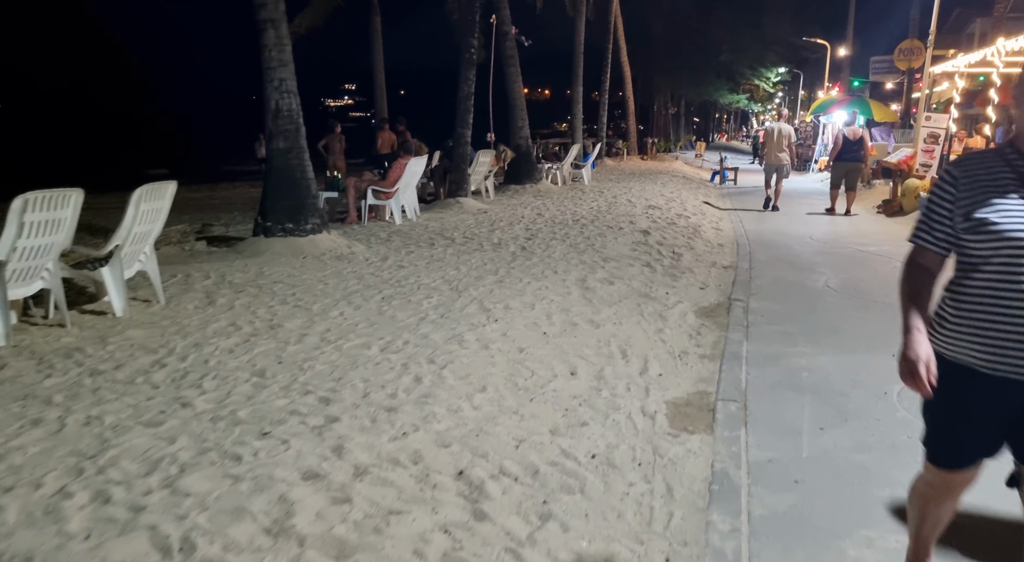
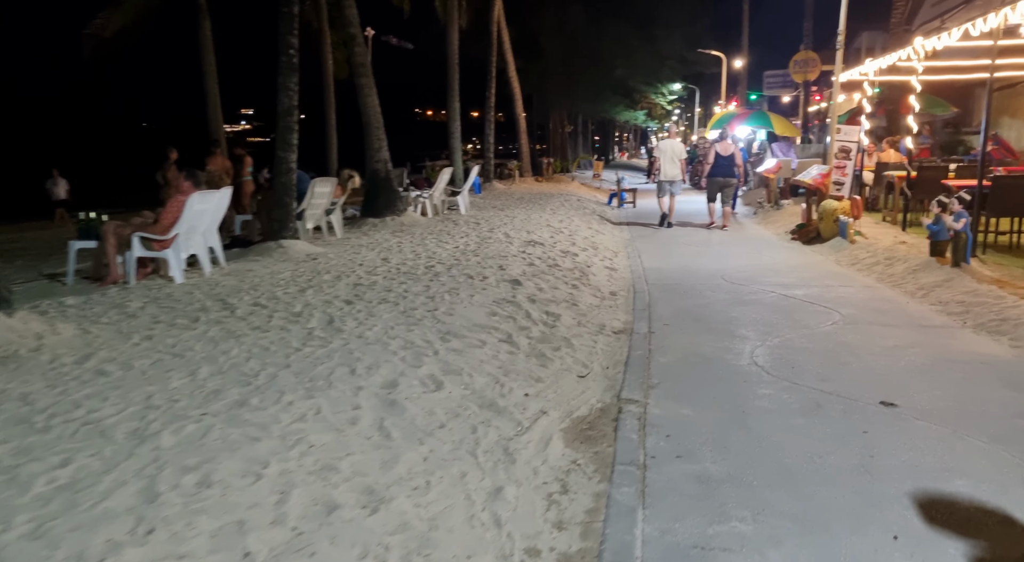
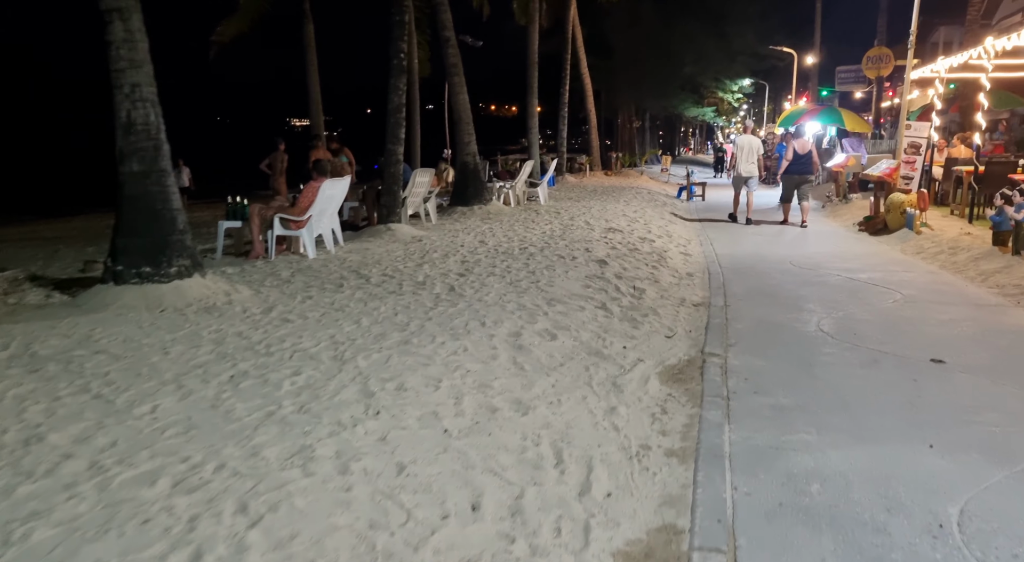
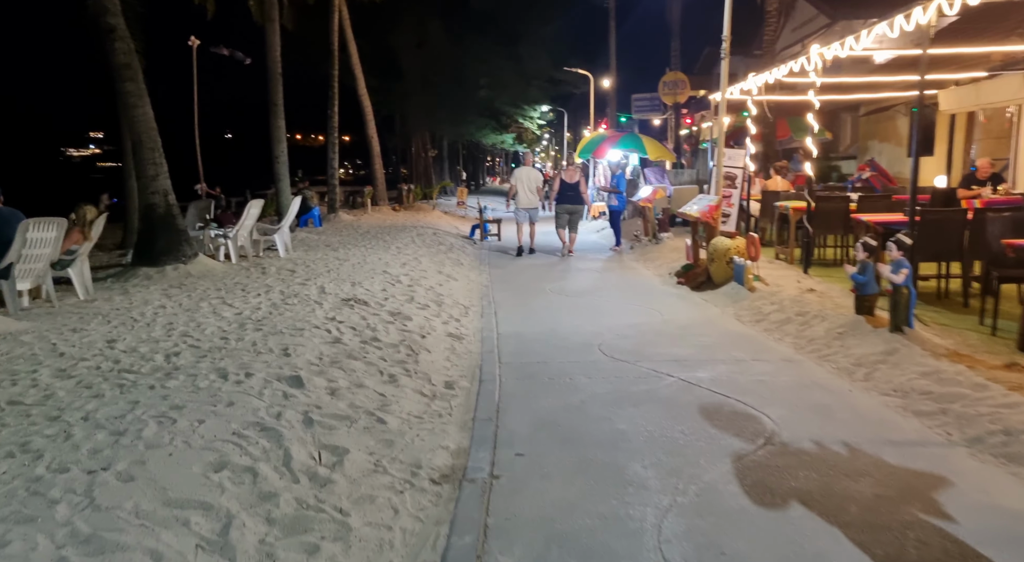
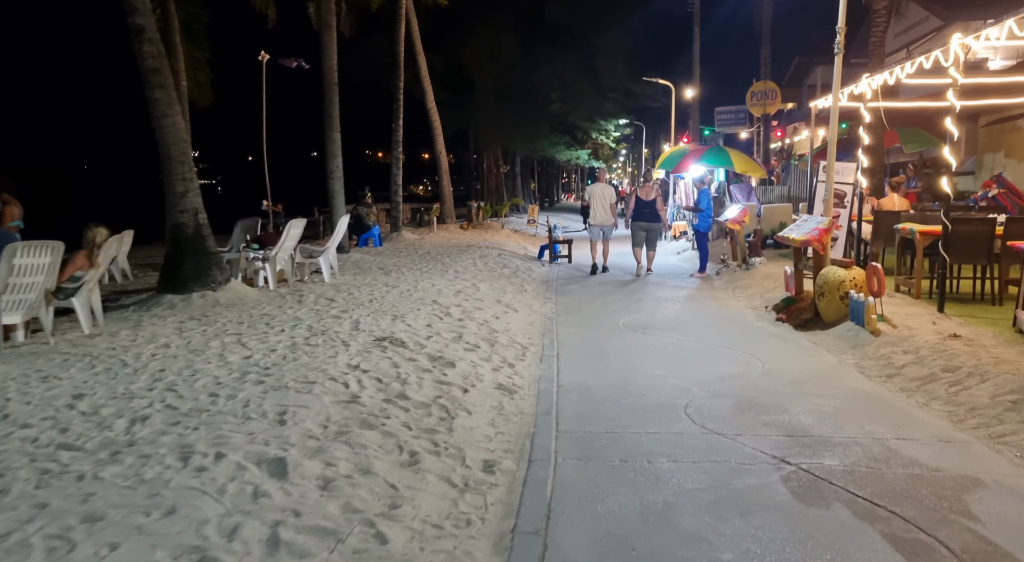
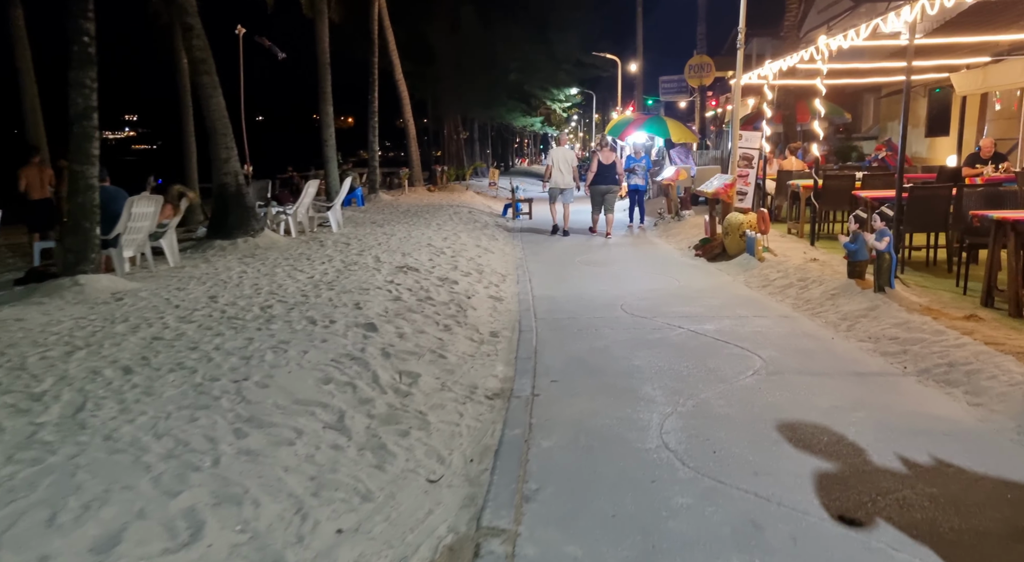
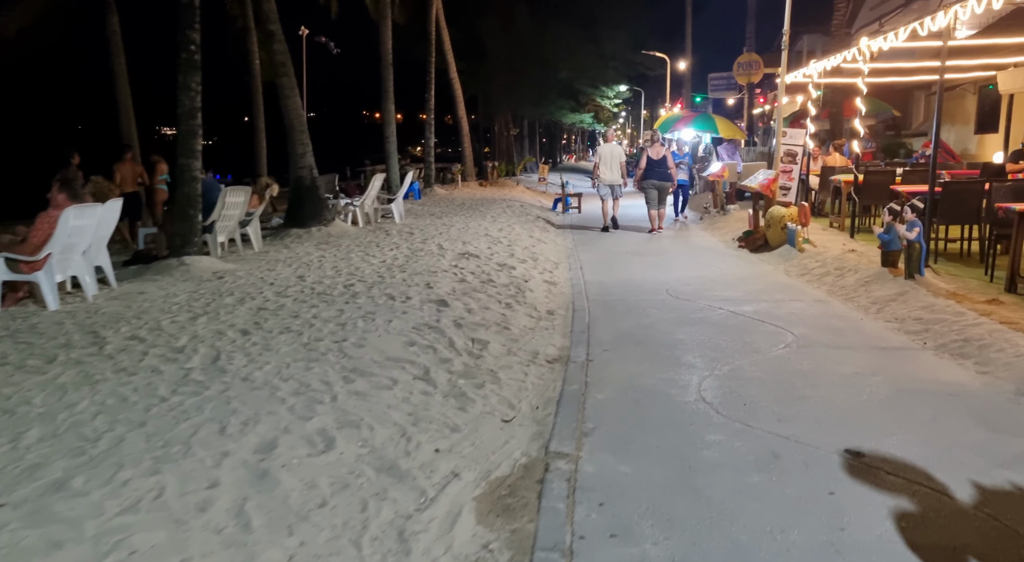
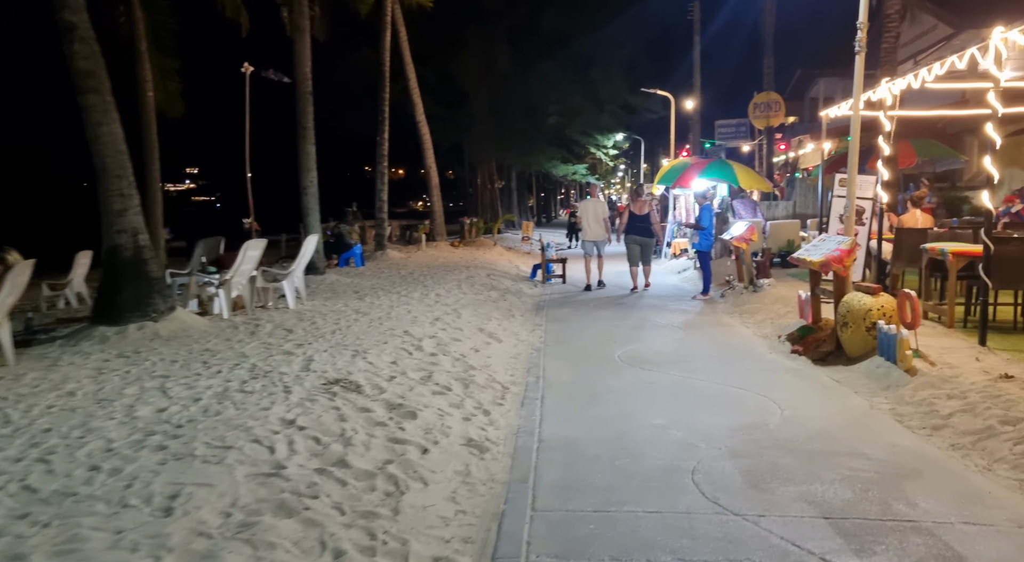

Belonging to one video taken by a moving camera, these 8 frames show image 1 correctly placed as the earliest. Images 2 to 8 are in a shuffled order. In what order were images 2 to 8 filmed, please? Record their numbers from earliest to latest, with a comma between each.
3, 2, 7, 6, 4, 5, 8
